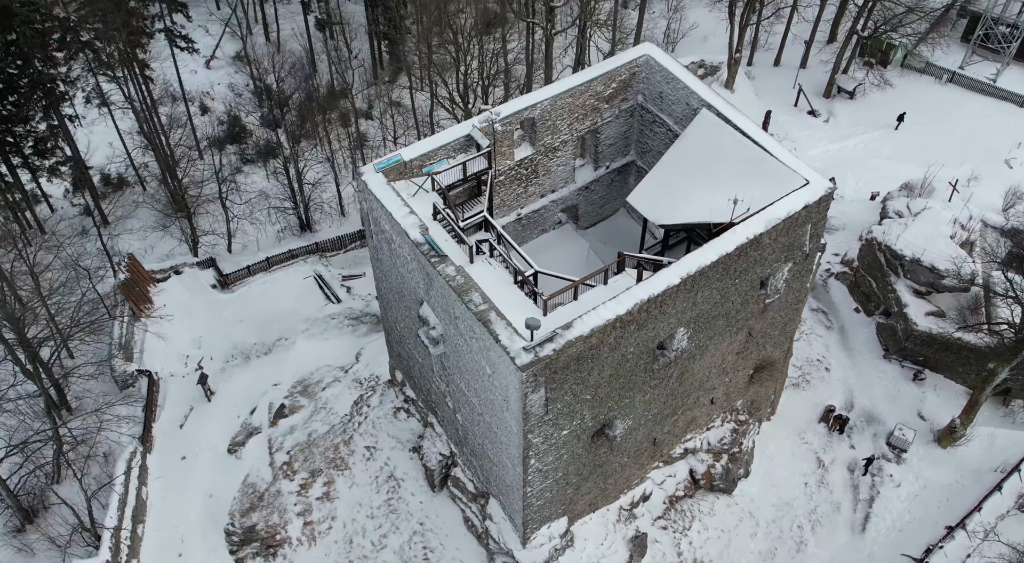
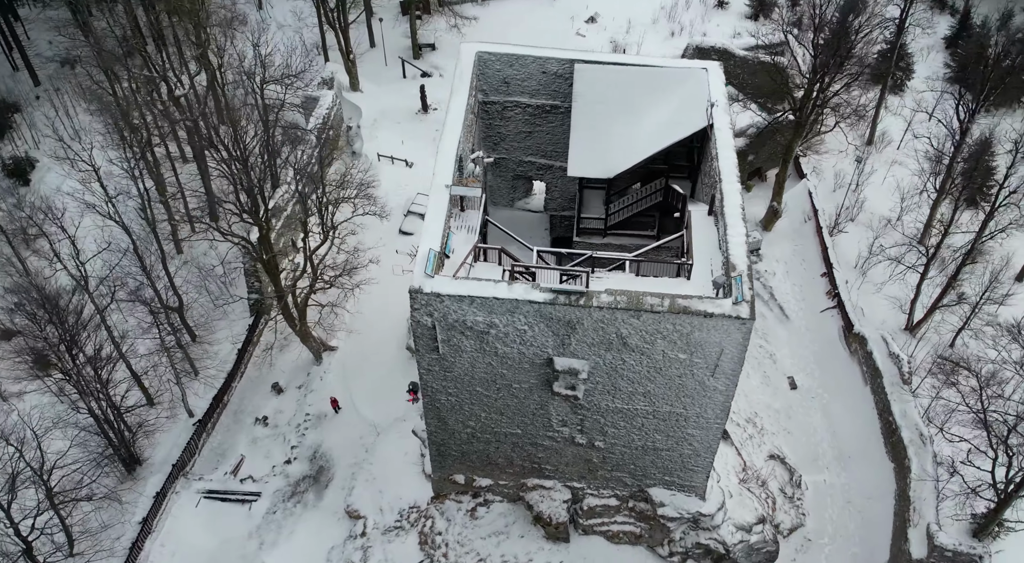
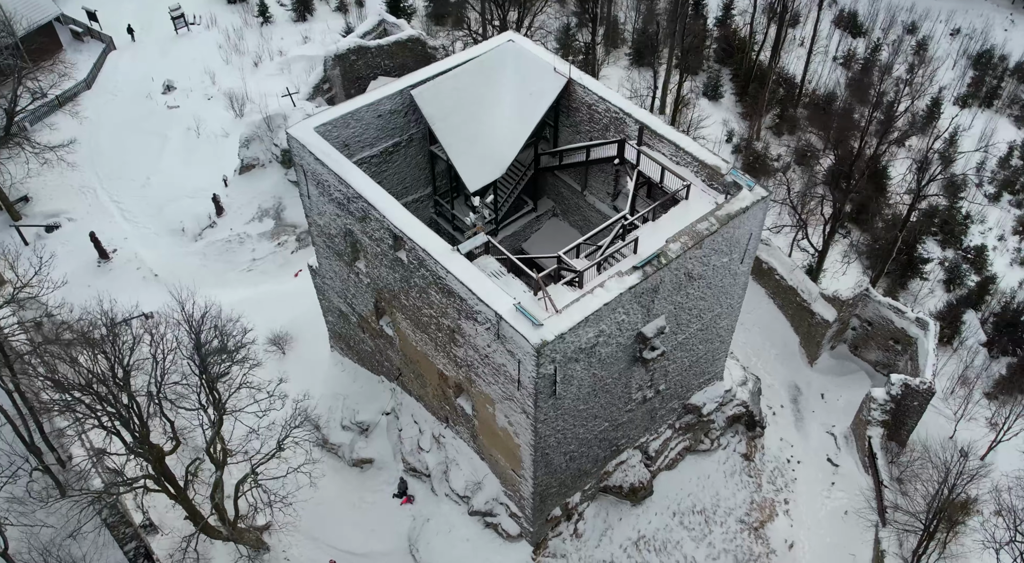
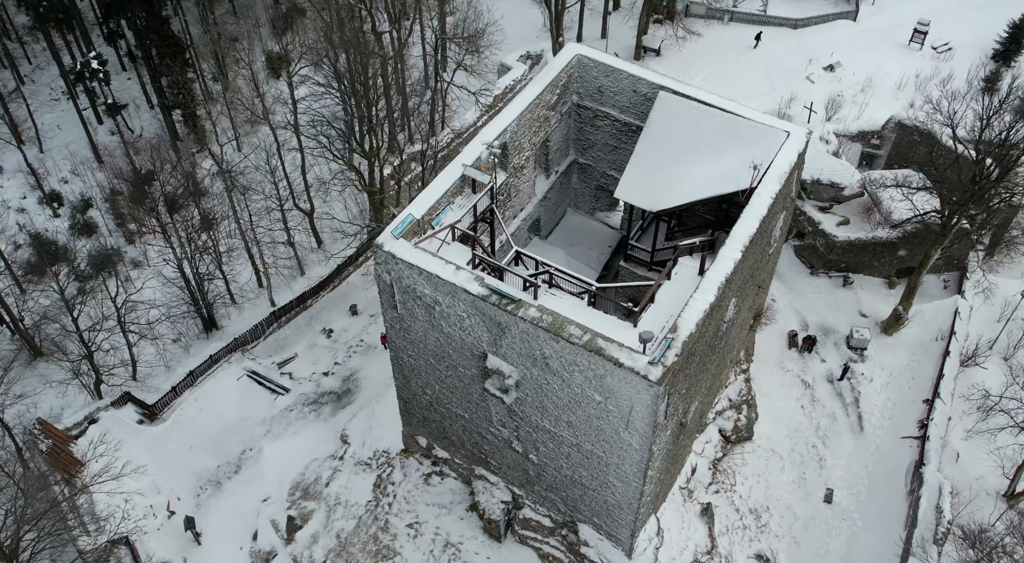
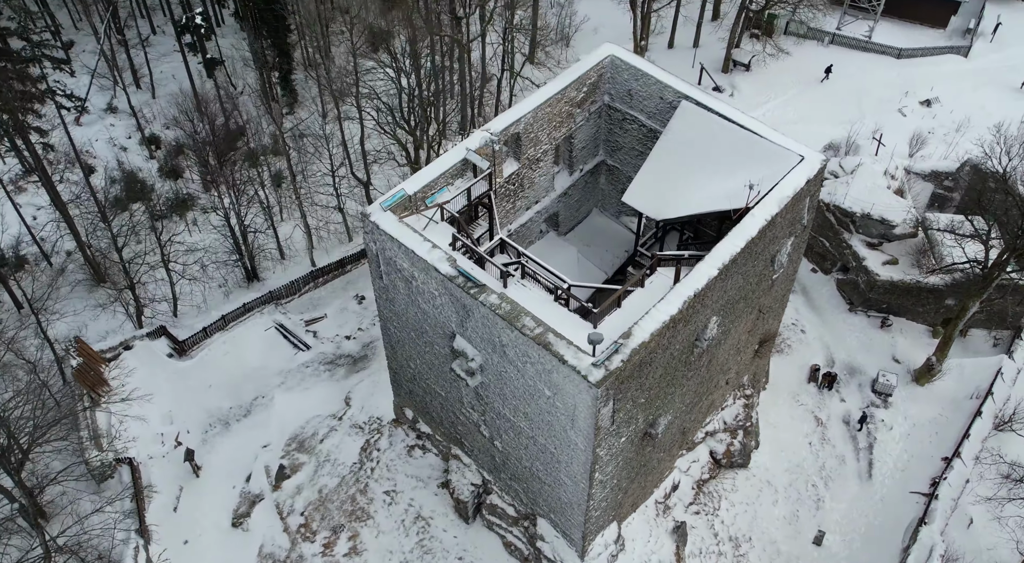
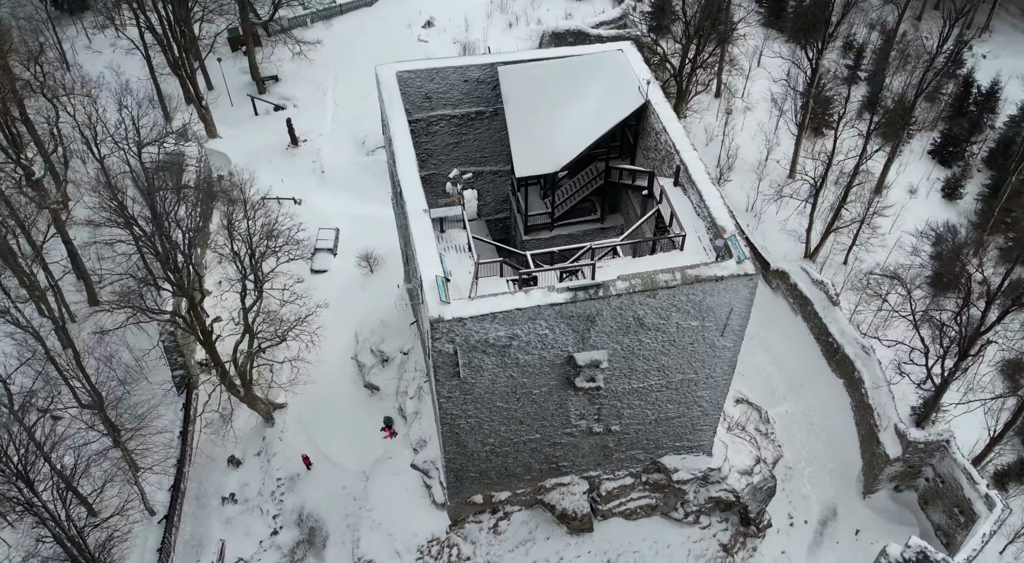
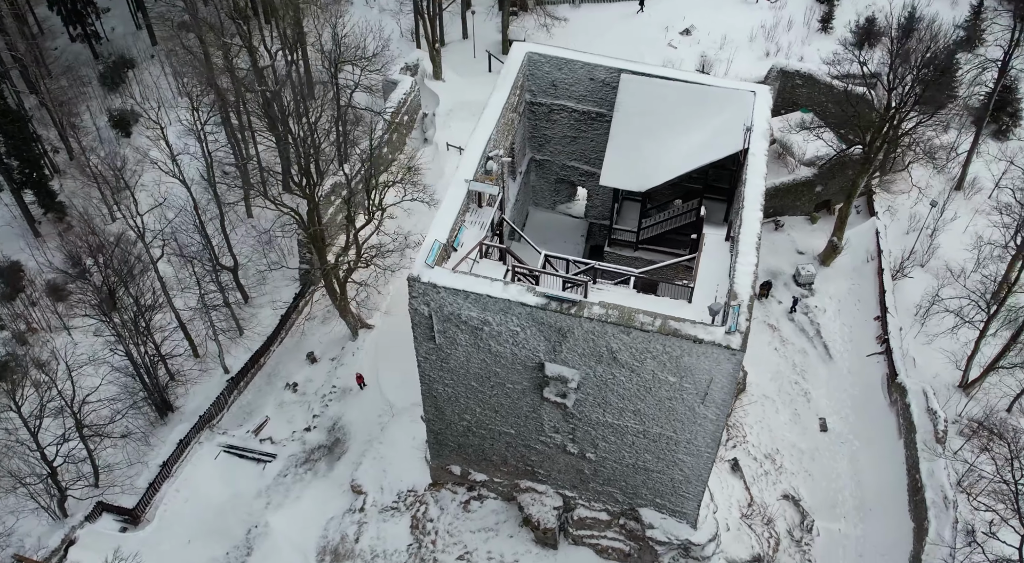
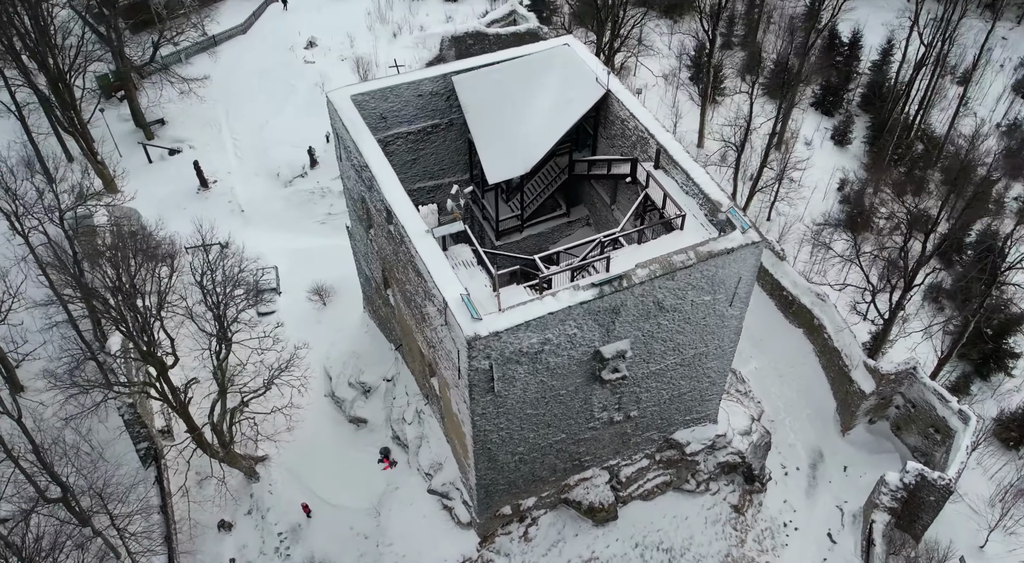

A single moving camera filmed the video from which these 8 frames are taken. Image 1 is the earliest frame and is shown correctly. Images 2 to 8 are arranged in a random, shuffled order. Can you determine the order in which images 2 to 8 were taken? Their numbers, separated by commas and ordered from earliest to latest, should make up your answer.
5, 4, 7, 2, 6, 8, 3
